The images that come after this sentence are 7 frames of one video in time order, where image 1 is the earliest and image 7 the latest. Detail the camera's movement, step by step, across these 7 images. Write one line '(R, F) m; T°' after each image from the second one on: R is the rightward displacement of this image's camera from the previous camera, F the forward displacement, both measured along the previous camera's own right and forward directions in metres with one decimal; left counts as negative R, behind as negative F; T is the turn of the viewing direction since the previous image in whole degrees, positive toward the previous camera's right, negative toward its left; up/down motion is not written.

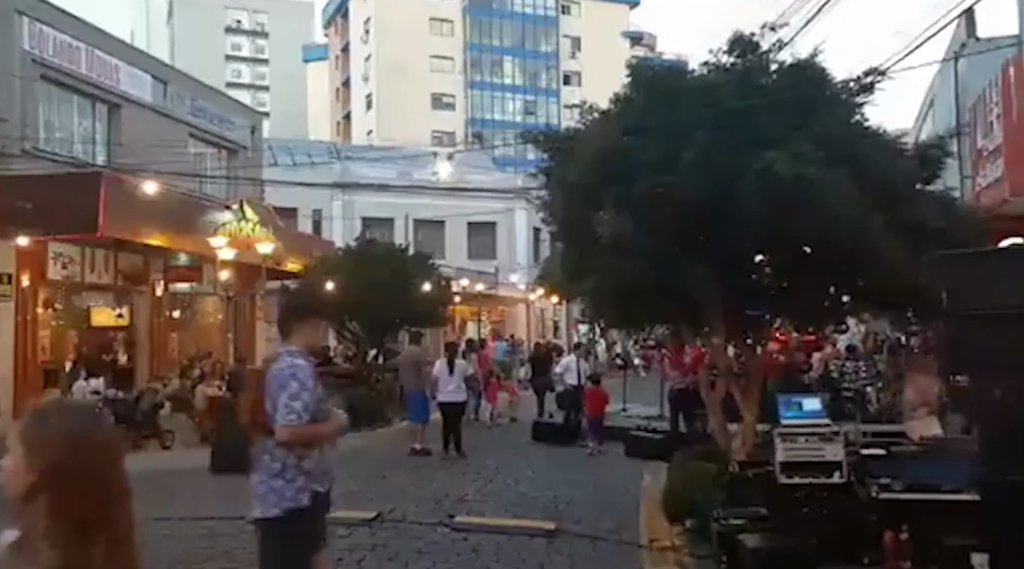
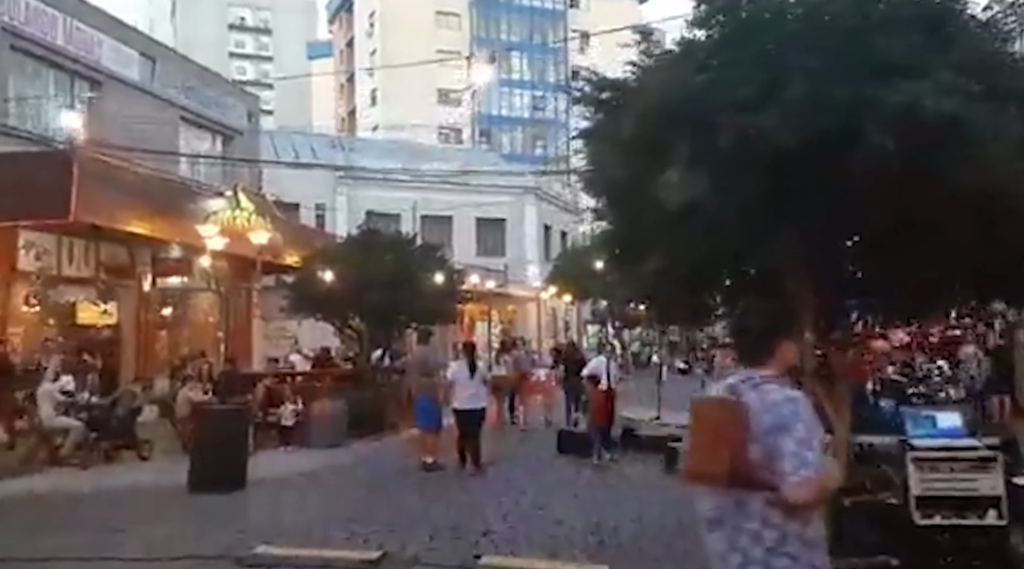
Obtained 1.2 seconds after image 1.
(-0.3, +2.0) m; 0°
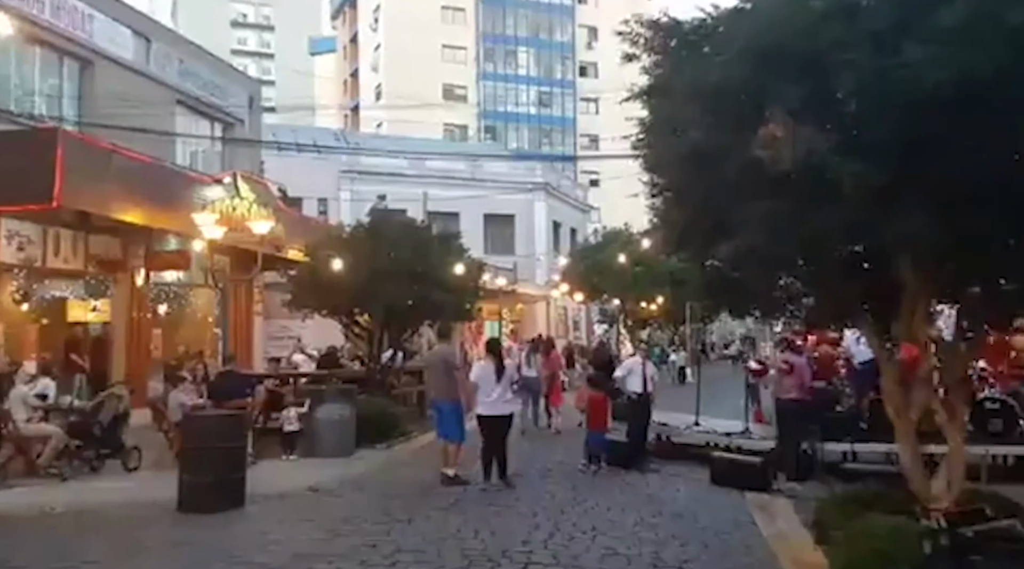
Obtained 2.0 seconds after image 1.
(-0.4, +1.5) m; 0°
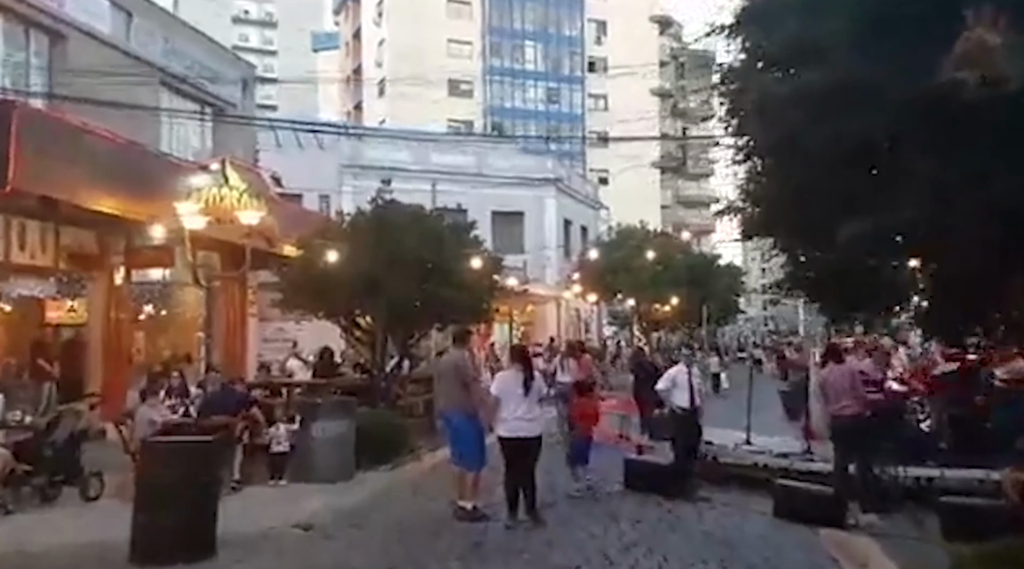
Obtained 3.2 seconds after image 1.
(-0.3, +2.0) m; 0°
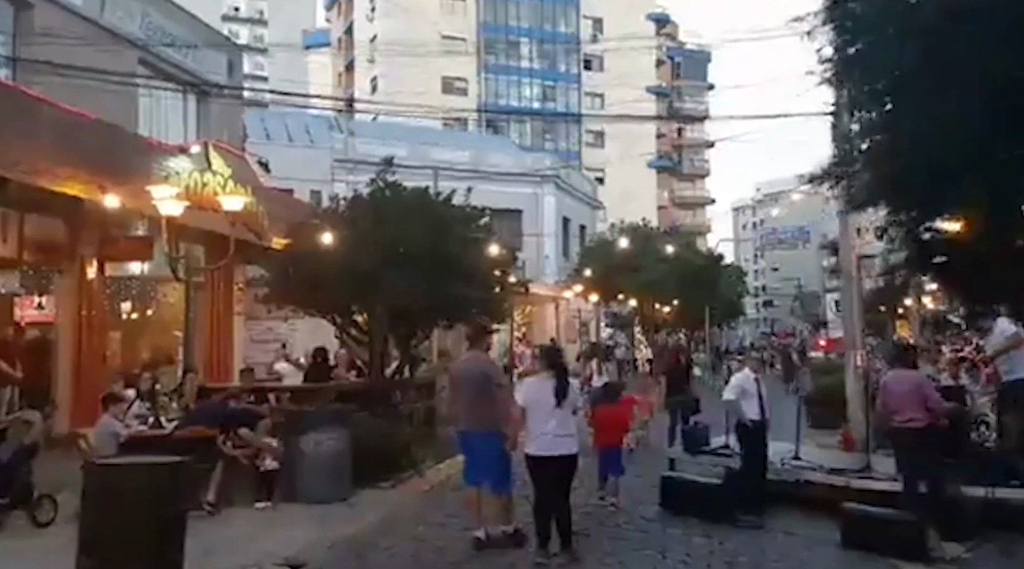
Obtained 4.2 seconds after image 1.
(-0.3, +1.6) m; +1°
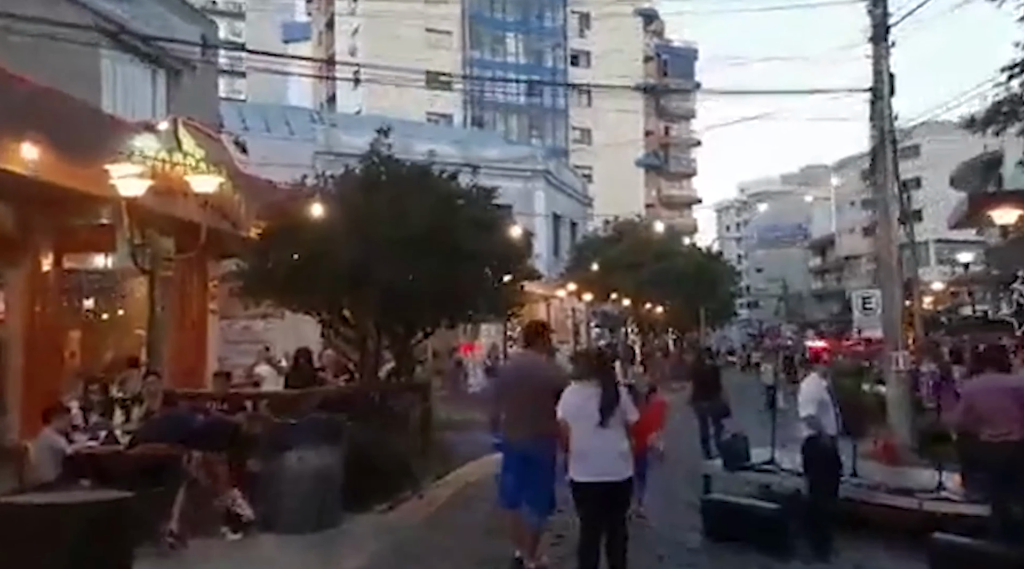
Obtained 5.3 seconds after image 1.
(-0.4, +1.7) m; +1°
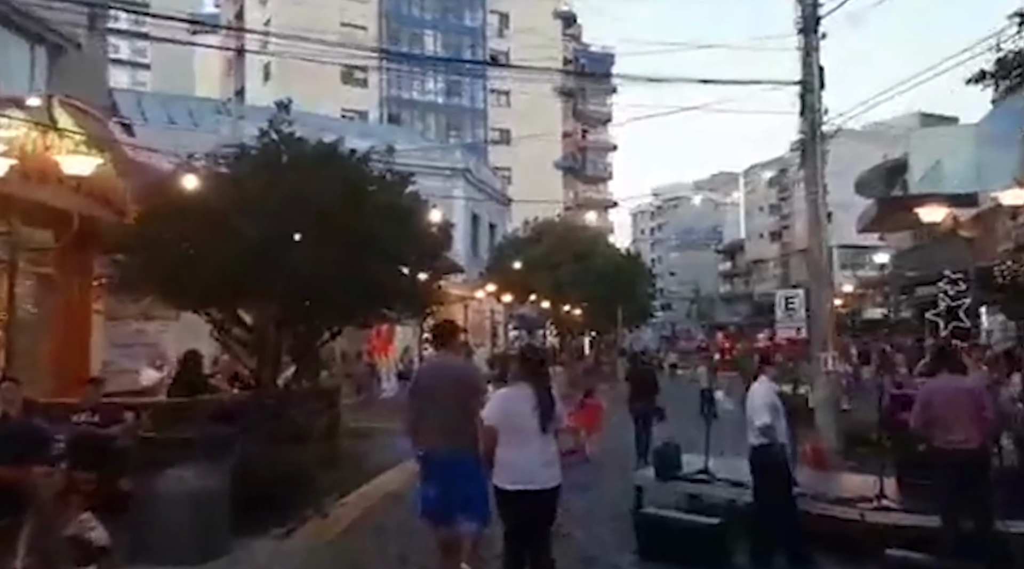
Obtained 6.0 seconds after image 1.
(0.0, +1.1) m; +5°
